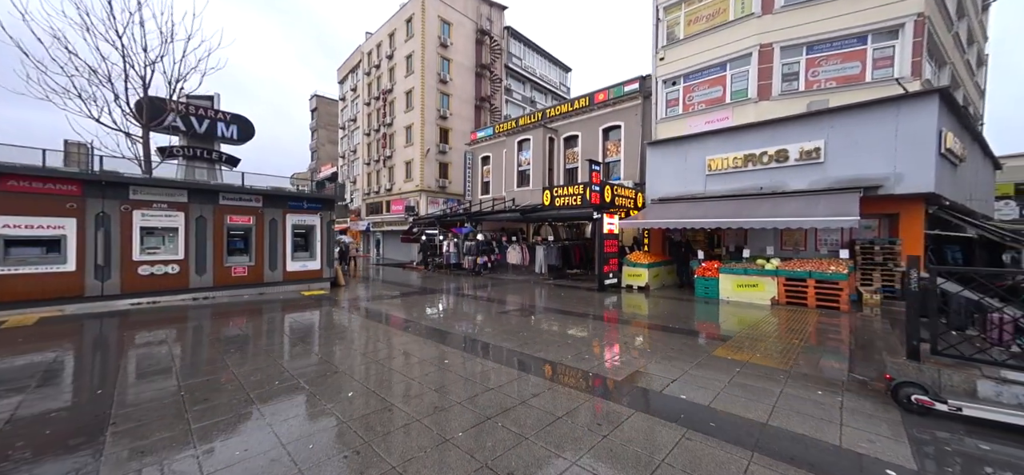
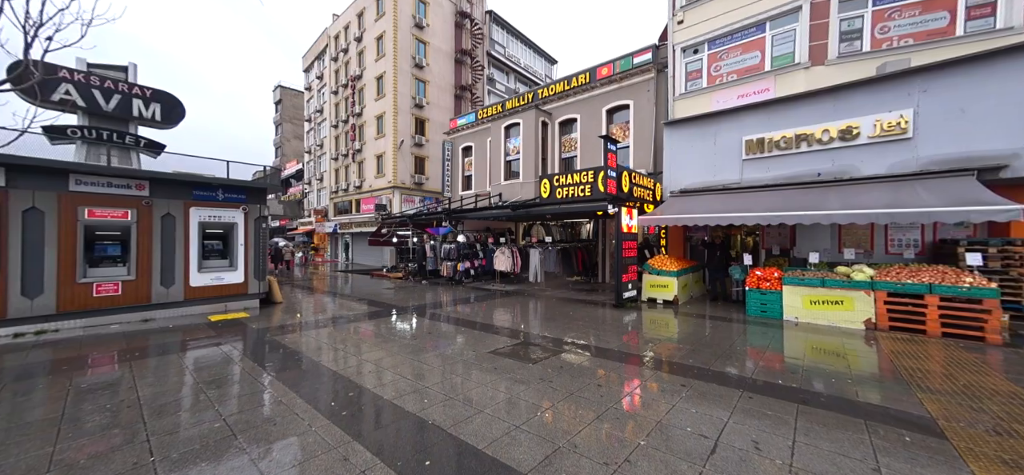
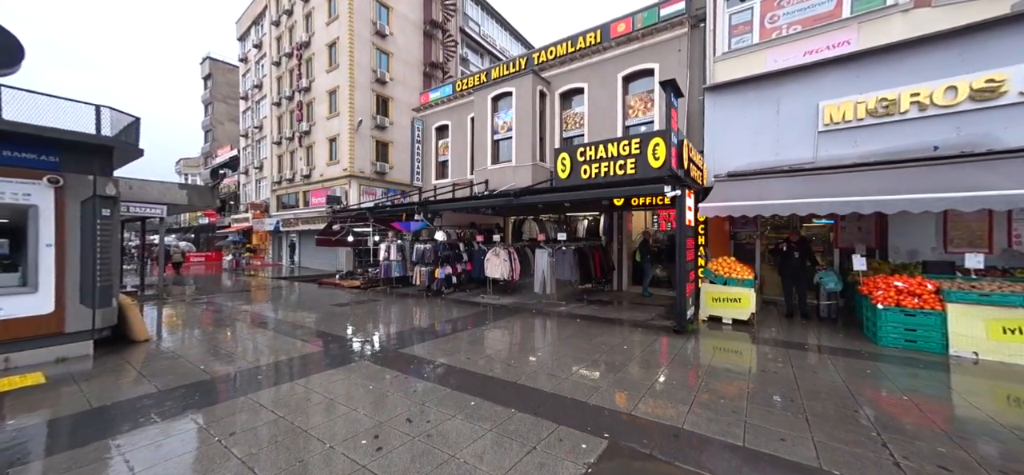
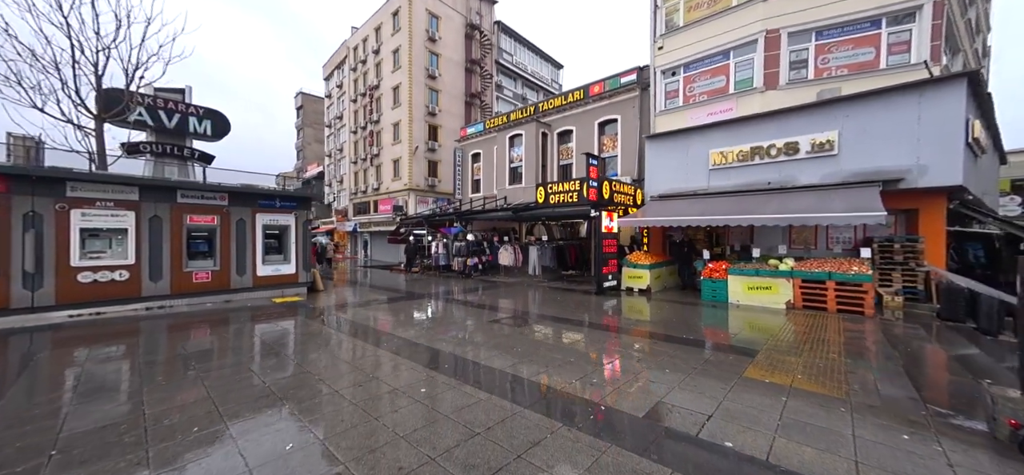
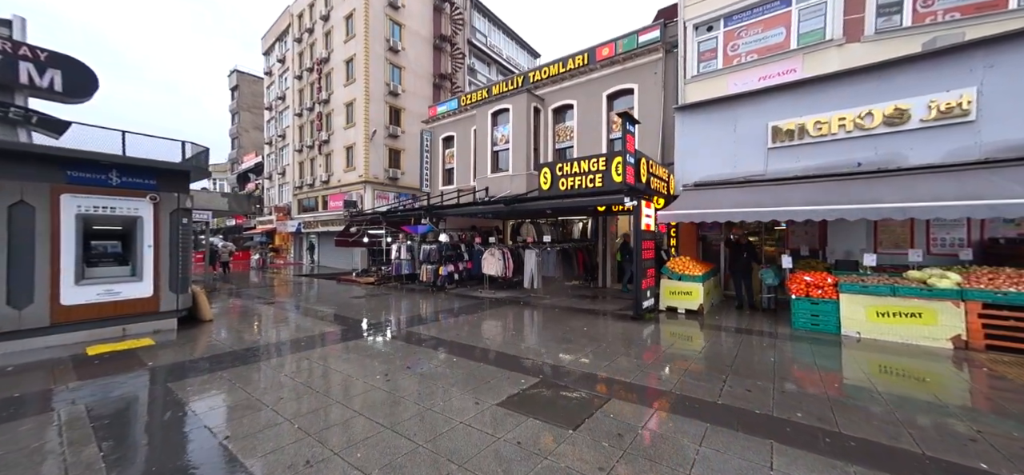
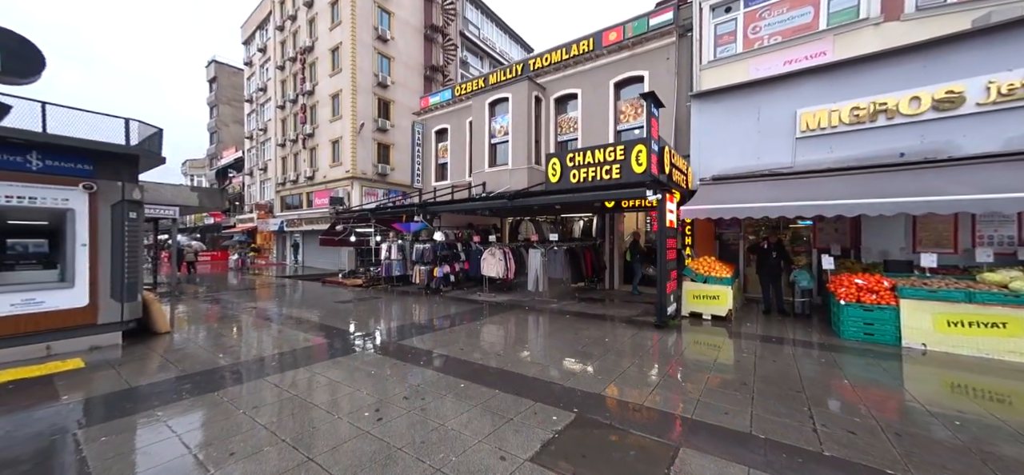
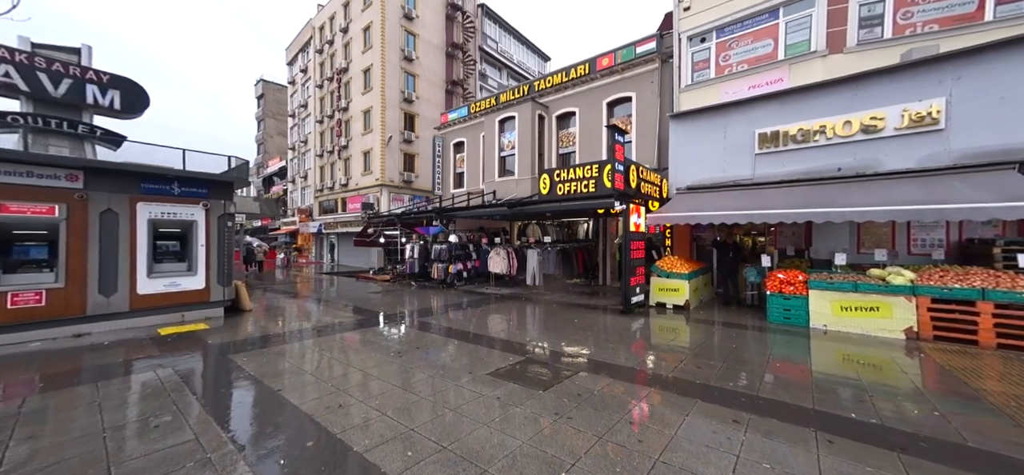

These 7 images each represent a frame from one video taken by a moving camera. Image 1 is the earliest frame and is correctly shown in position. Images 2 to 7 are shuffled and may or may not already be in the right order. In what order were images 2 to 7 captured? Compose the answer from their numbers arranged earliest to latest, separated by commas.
4, 2, 7, 5, 6, 3
